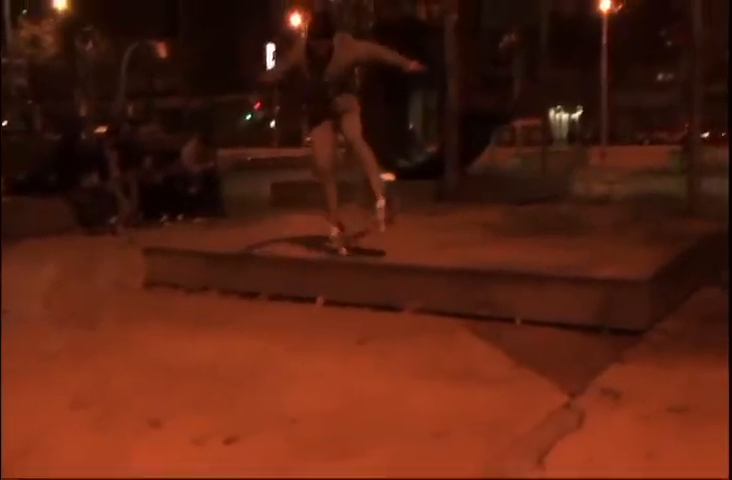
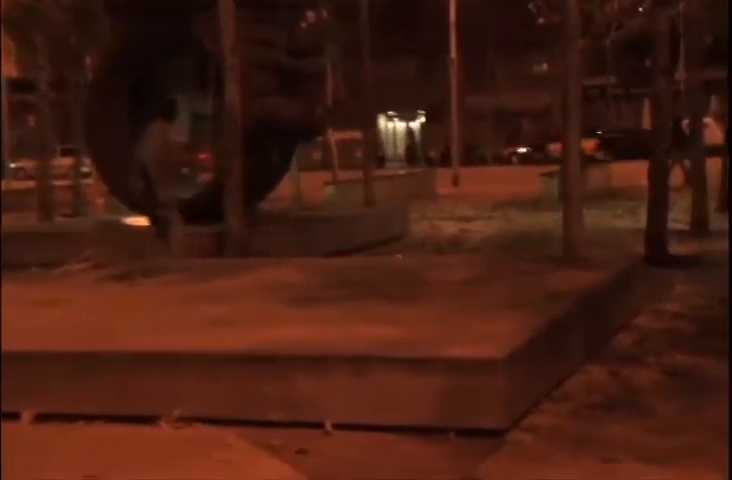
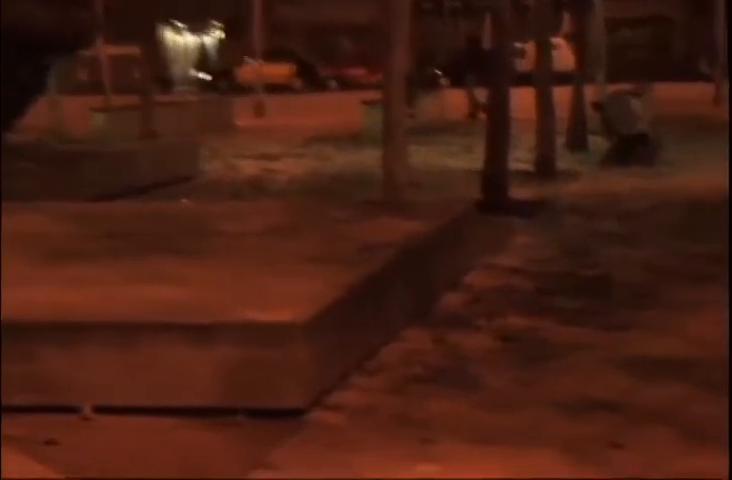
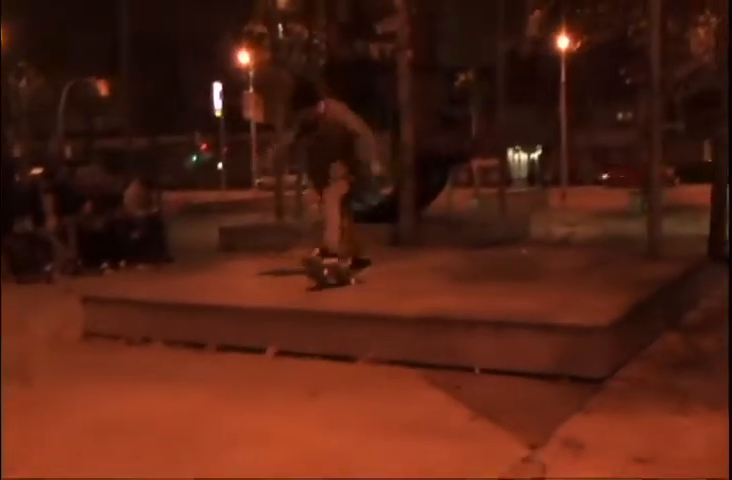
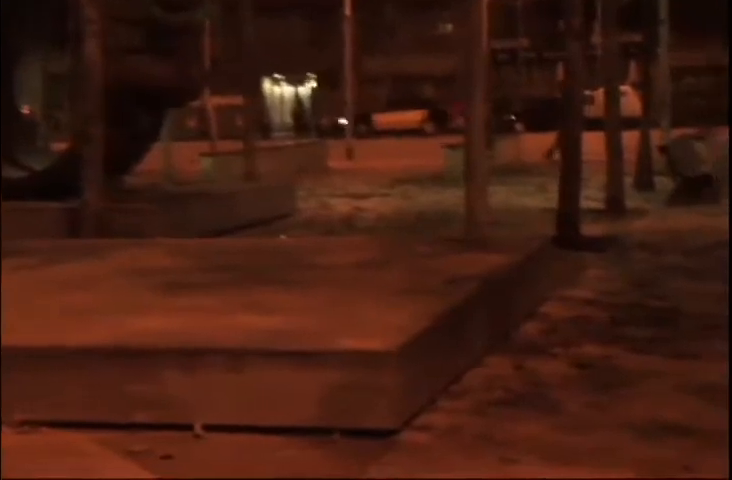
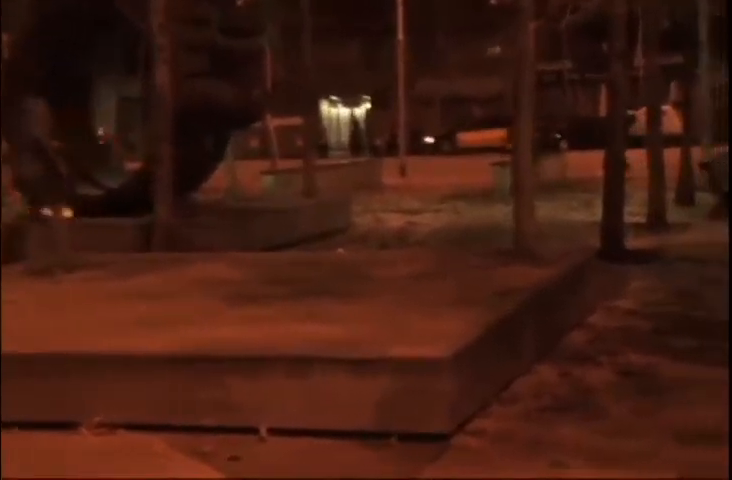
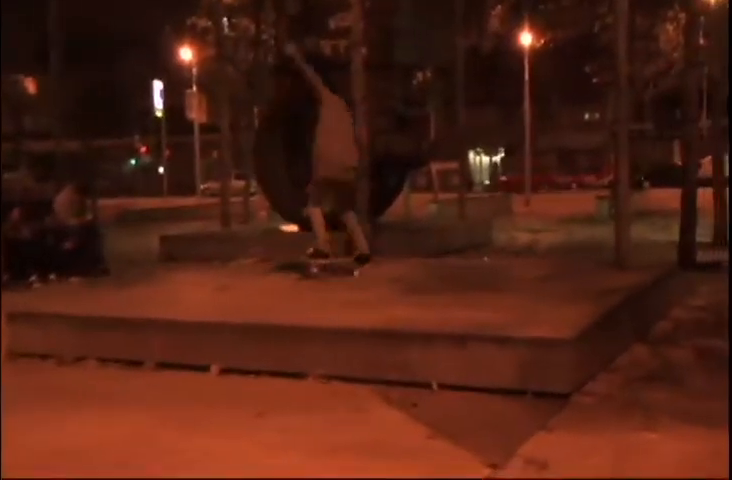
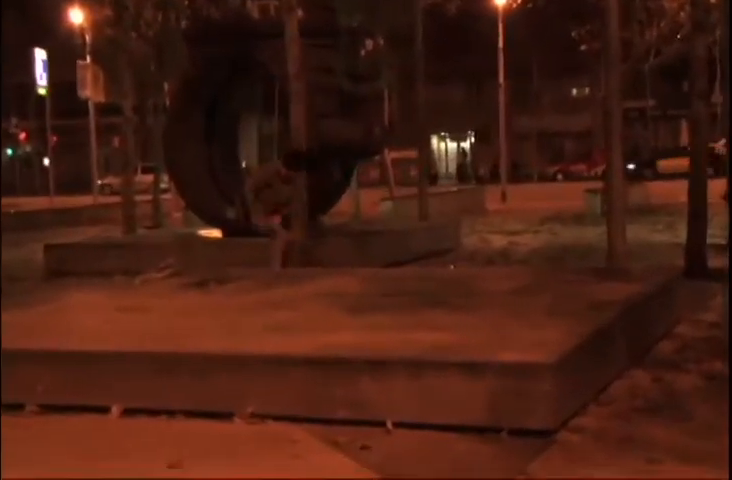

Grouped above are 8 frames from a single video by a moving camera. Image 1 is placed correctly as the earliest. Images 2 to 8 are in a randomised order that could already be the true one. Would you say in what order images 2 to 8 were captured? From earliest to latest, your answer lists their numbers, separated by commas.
4, 7, 8, 2, 6, 5, 3
